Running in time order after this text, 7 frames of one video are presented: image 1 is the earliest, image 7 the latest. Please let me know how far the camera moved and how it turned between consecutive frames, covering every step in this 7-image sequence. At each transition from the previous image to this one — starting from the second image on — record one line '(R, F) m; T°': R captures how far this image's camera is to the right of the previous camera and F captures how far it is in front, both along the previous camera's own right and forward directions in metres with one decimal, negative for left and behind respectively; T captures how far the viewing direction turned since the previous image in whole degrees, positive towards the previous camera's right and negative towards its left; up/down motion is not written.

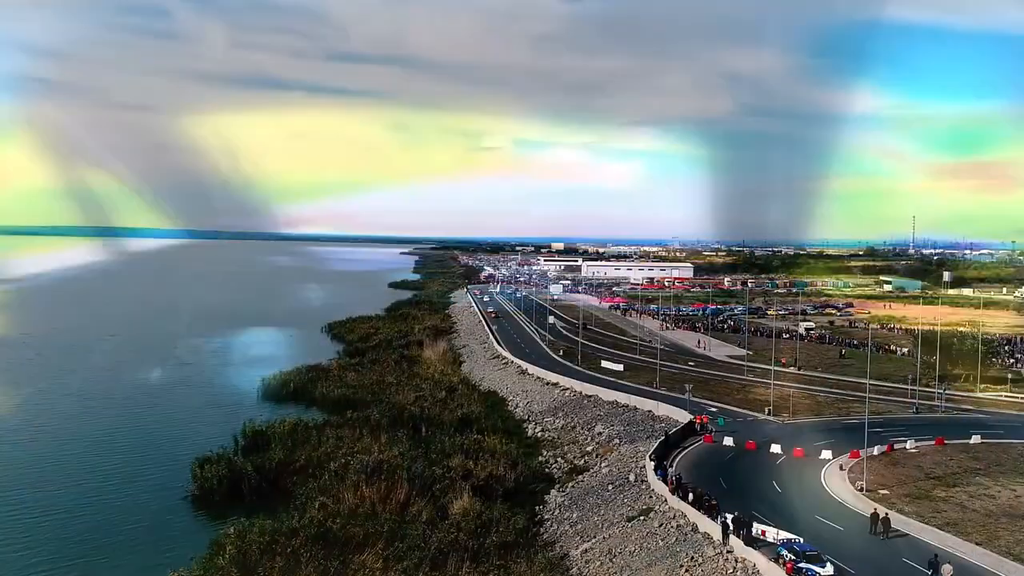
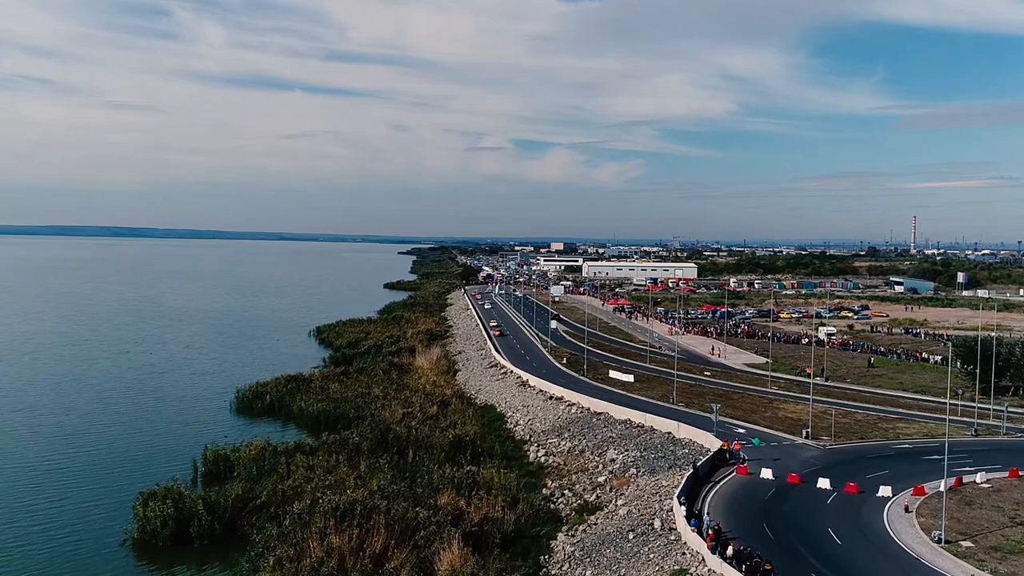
(0.0, +4.3) m; 0°
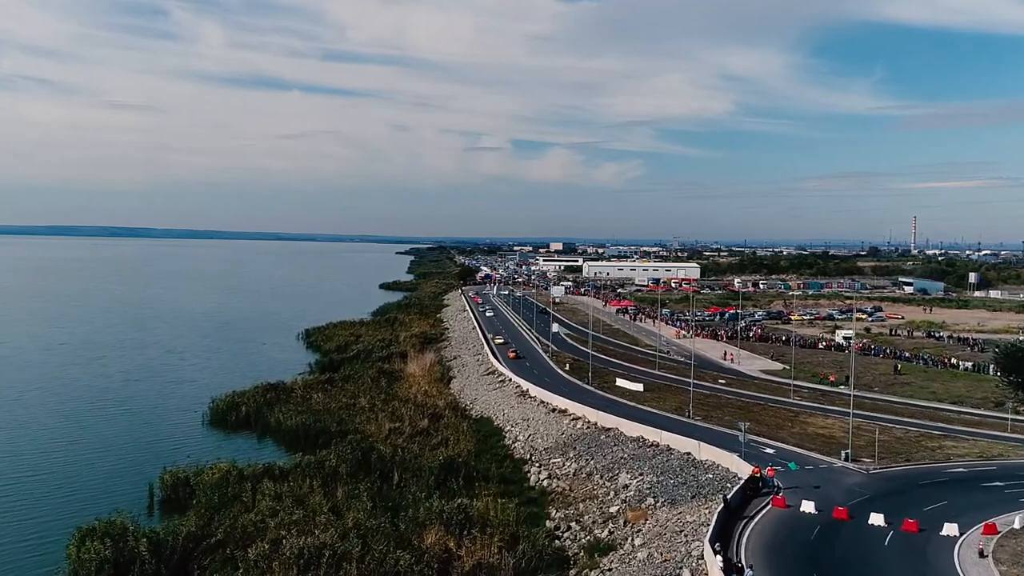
(0.0, +3.5) m; 0°
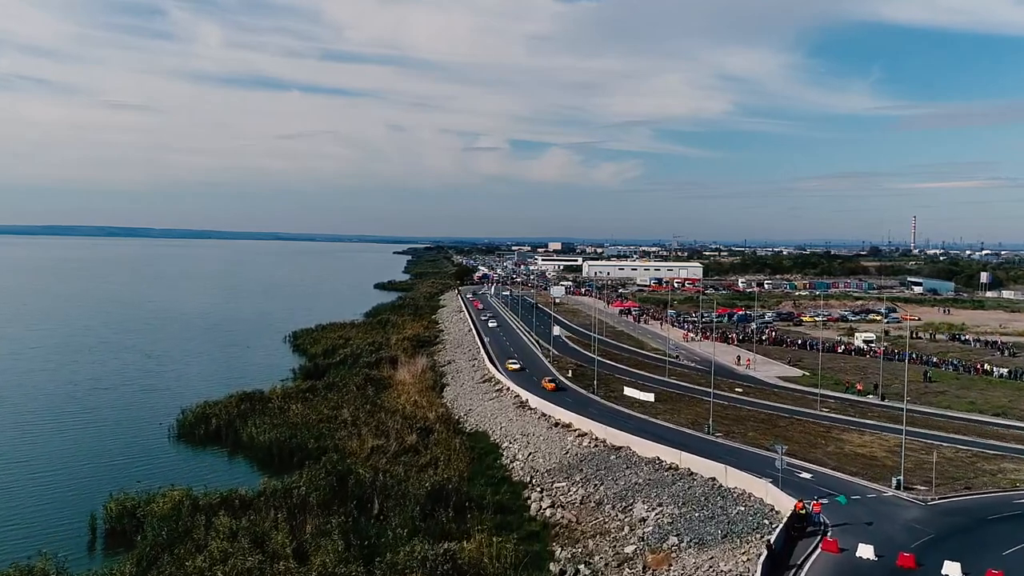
(0.0, +3.5) m; 0°
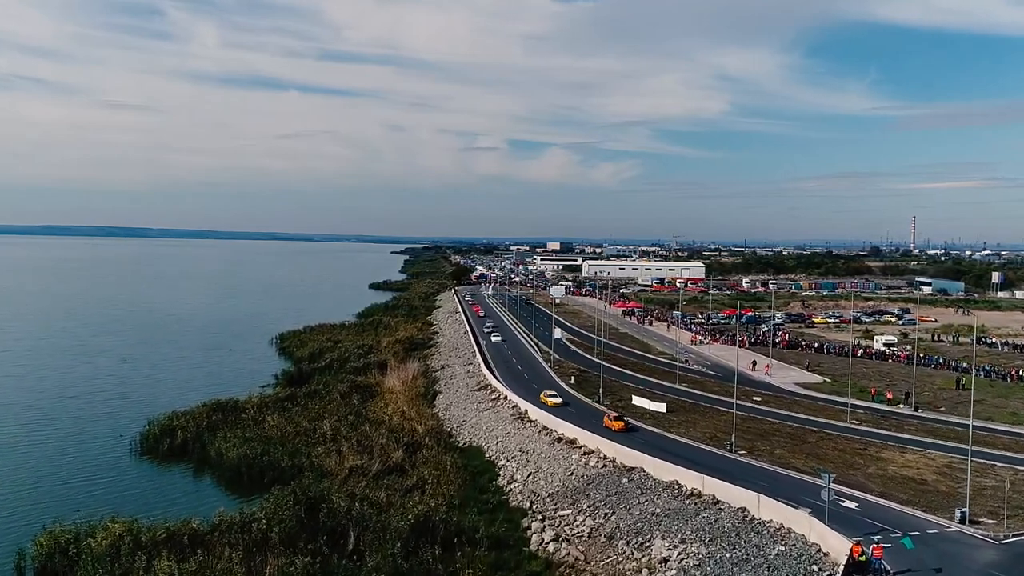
(0.0, +3.3) m; 0°
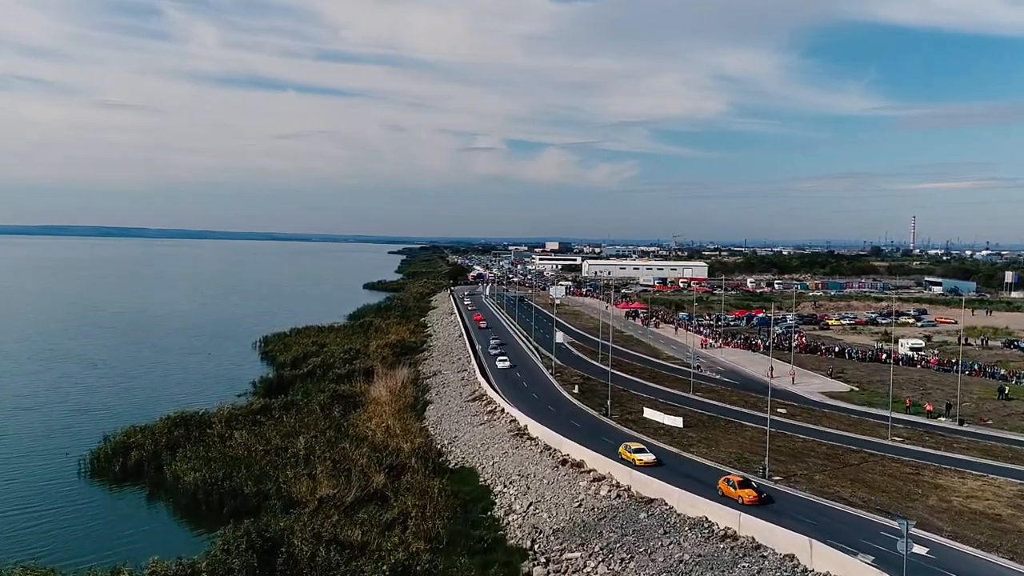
(0.0, +3.6) m; 0°
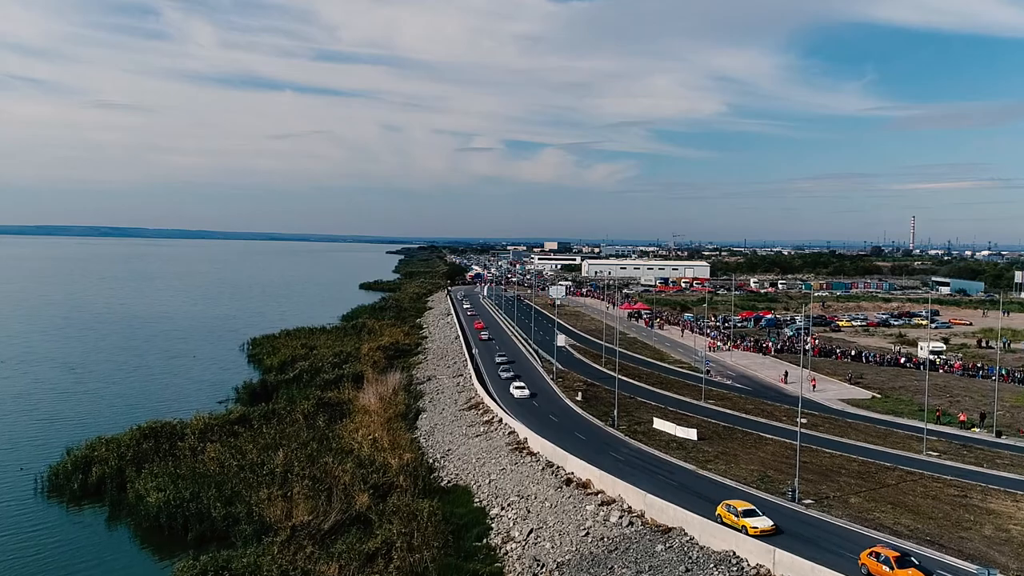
(0.0, +2.4) m; 0°
